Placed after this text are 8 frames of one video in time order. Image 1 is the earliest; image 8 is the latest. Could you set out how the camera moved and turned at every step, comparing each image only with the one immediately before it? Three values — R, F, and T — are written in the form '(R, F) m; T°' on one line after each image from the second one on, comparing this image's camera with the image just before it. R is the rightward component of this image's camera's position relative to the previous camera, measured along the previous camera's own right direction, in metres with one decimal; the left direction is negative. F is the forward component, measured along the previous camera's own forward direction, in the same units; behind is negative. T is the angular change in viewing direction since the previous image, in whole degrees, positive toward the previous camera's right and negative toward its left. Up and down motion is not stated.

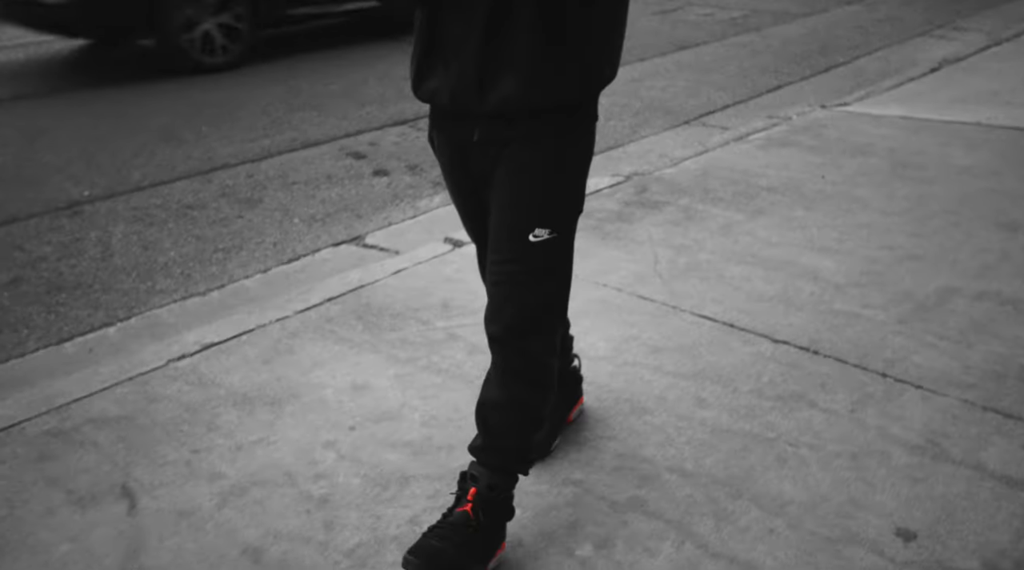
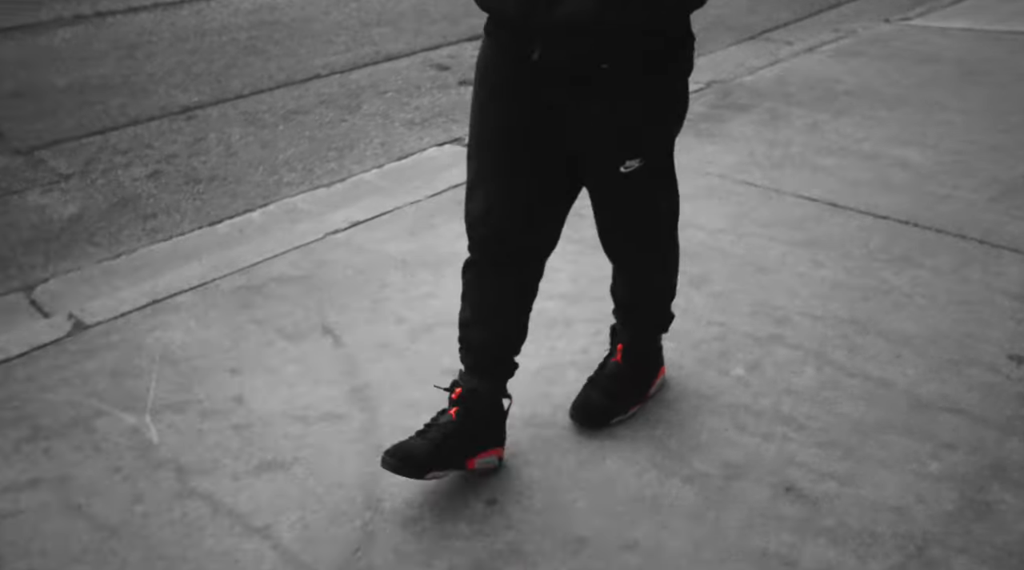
(-0.4, -0.3) m; -1°
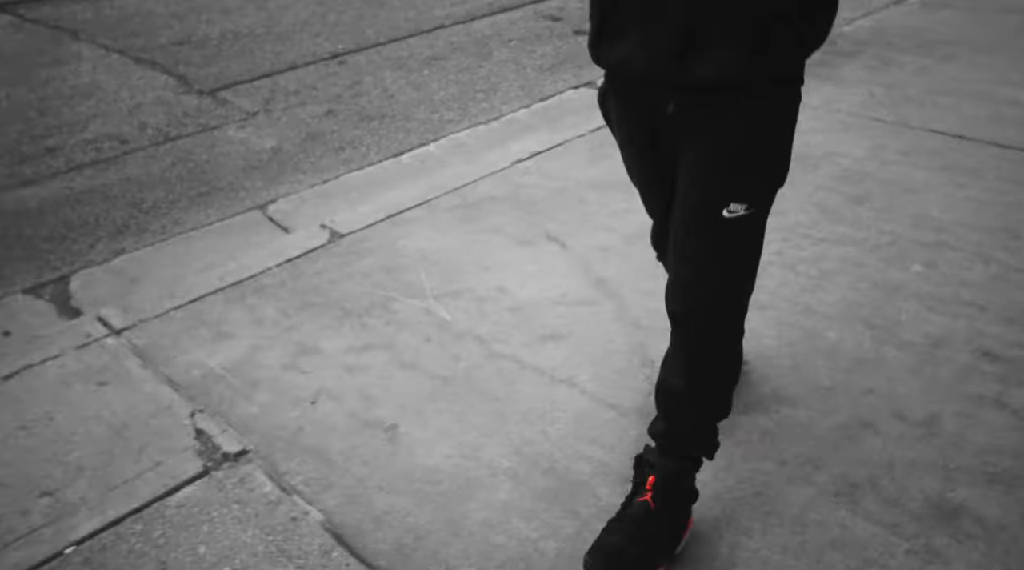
(-0.6, -0.5) m; -1°
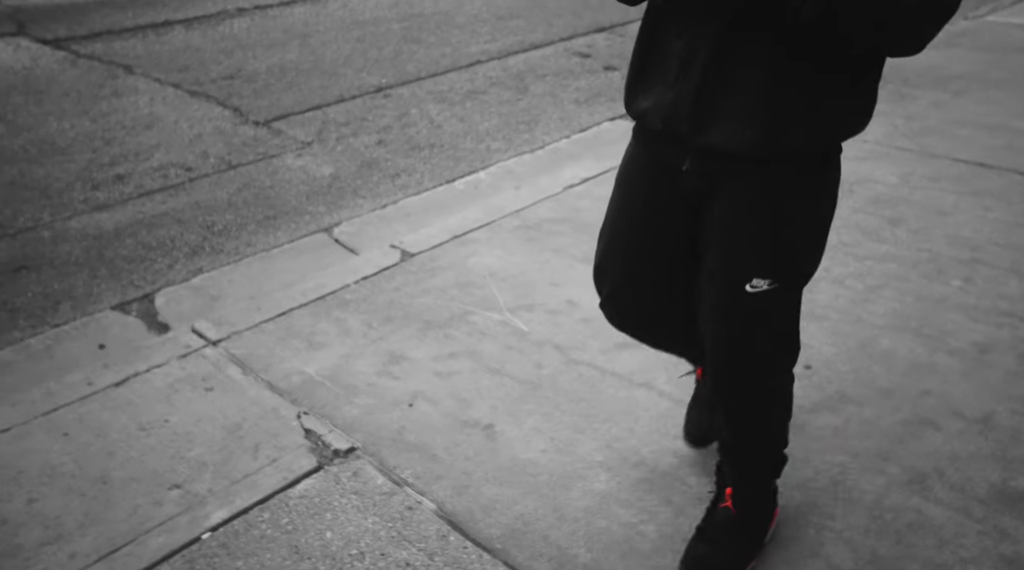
(-0.2, -0.2) m; 0°
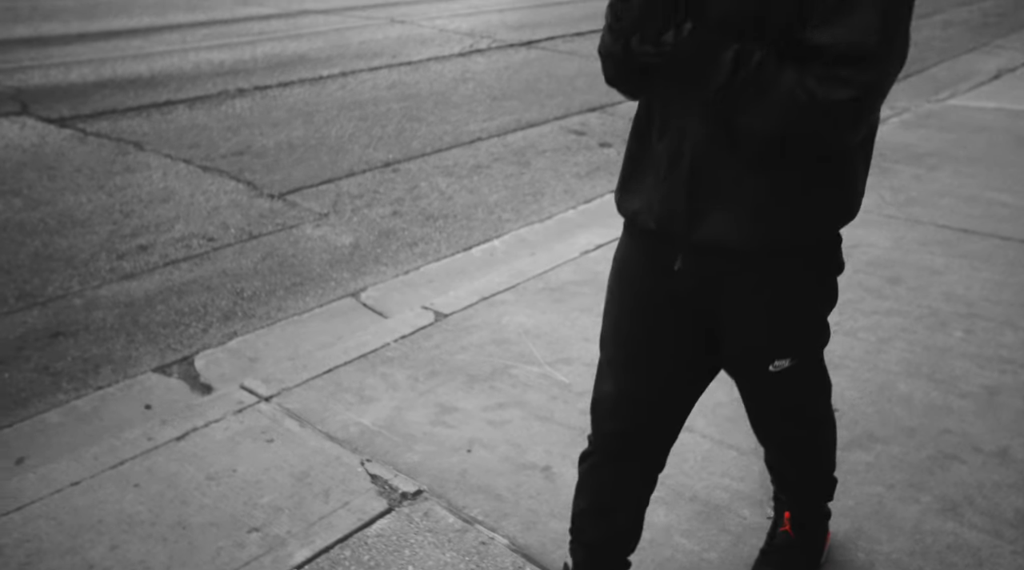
(-0.3, -0.2) m; +2°
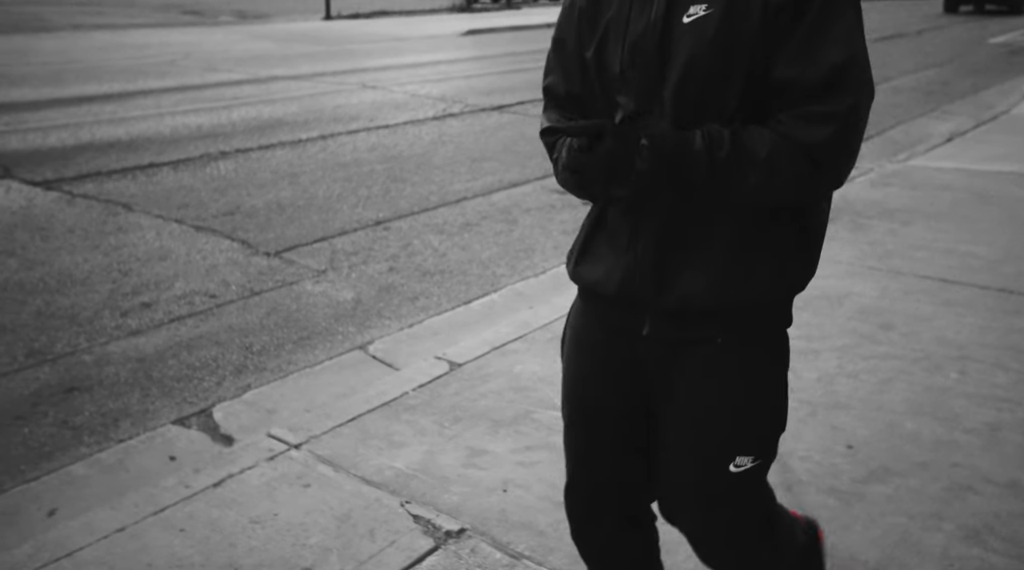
(-0.2, -0.1) m; +3°
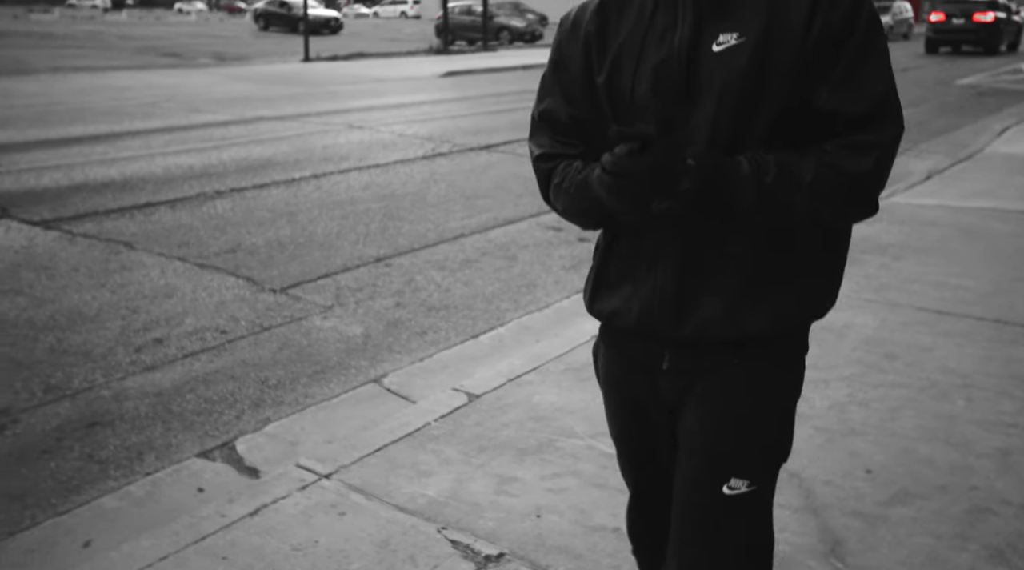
(-0.2, -0.1) m; +2°
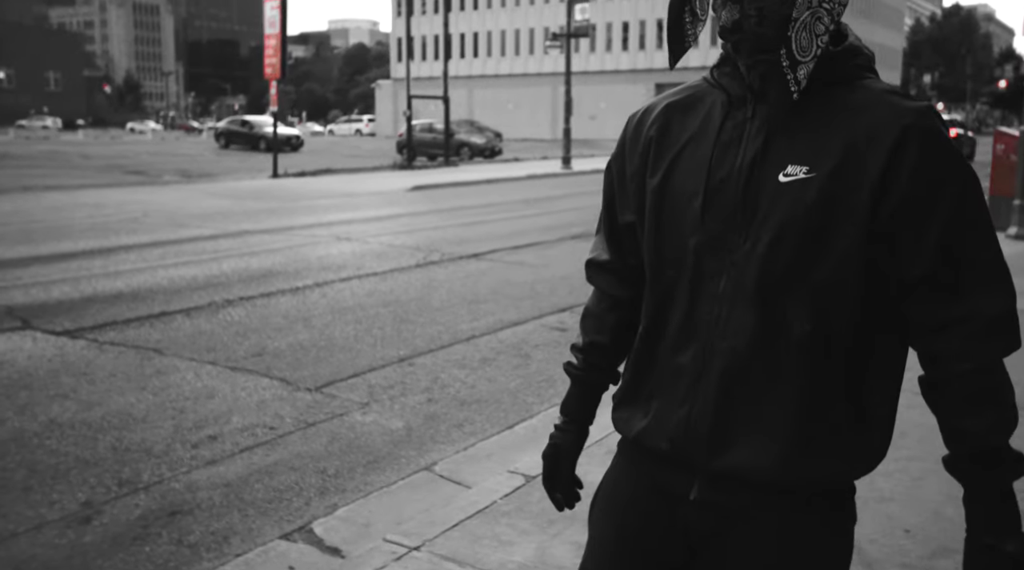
(-0.5, -0.4) m; +3°
